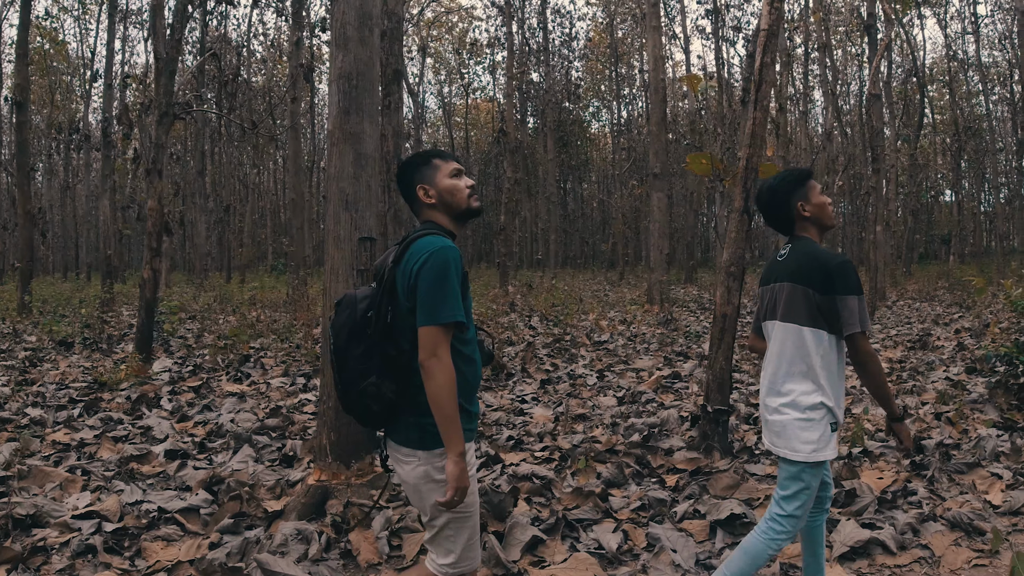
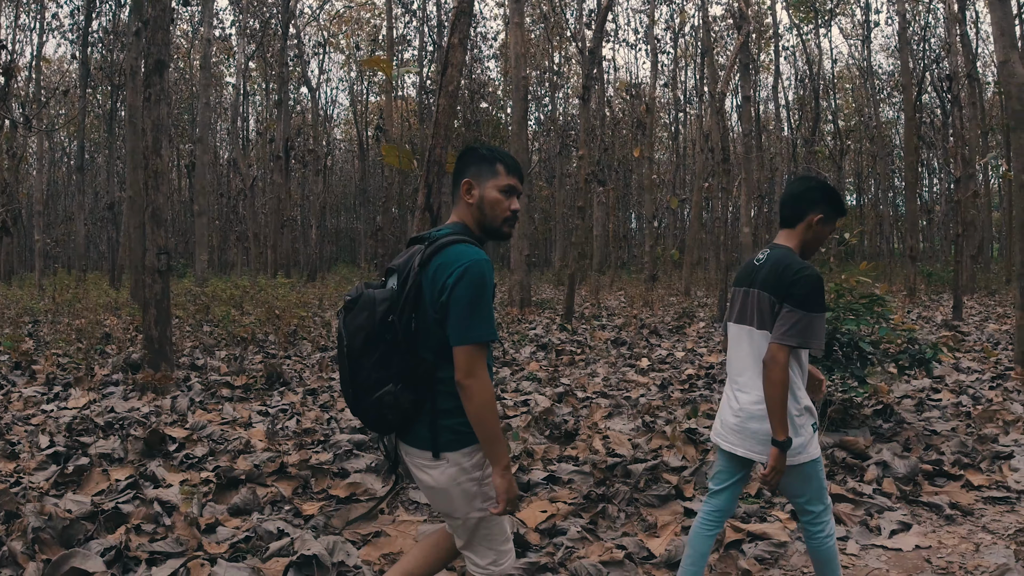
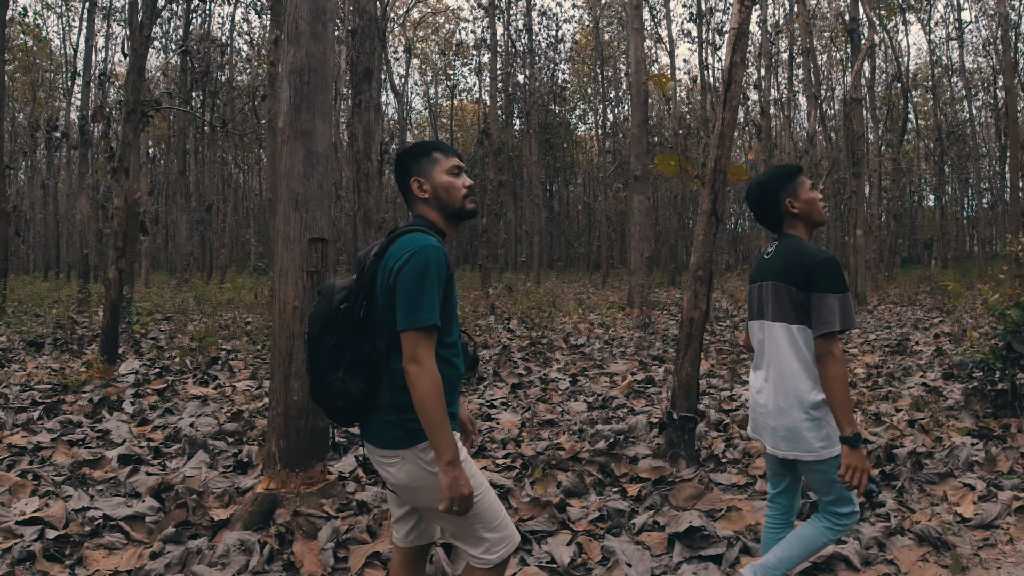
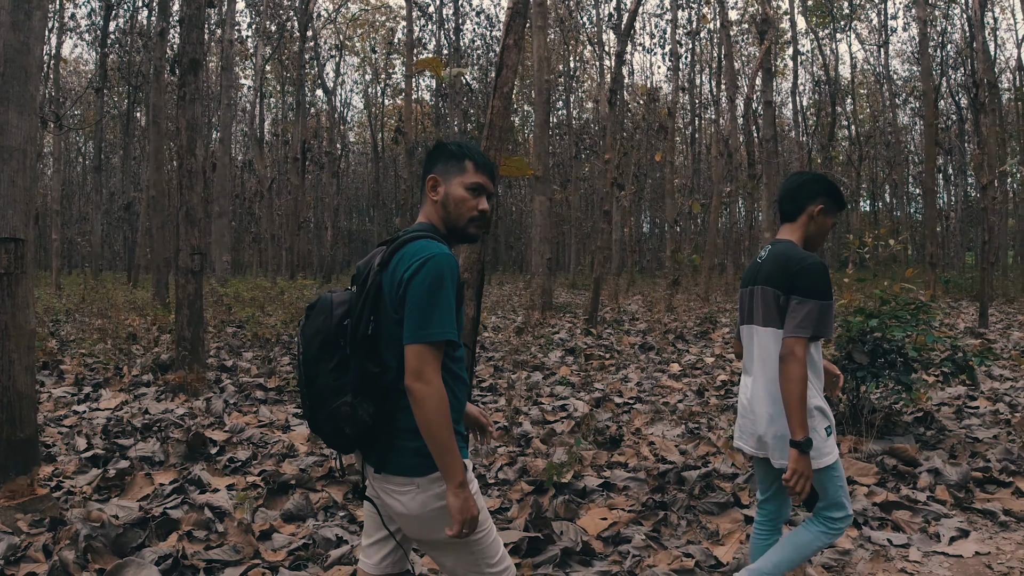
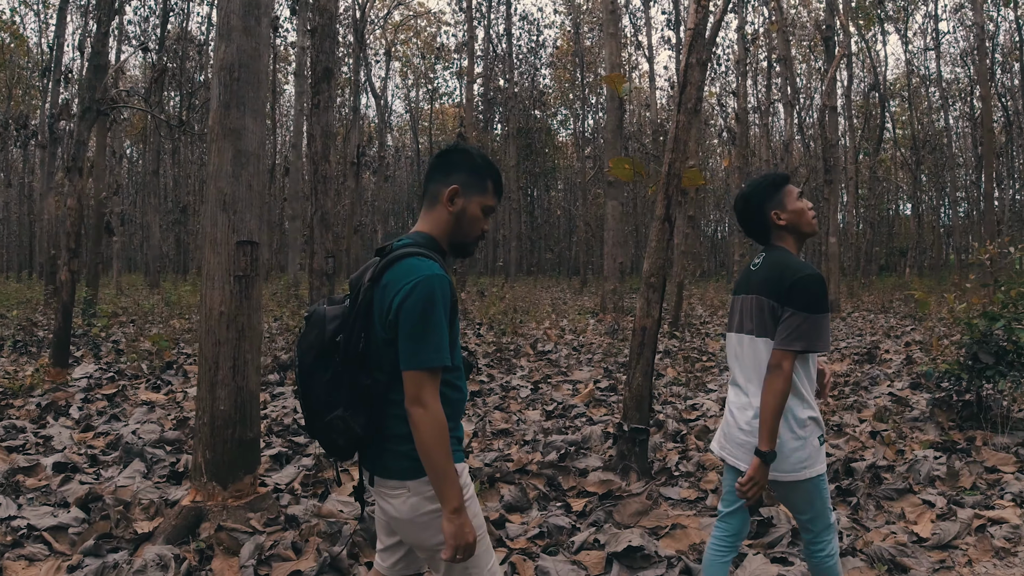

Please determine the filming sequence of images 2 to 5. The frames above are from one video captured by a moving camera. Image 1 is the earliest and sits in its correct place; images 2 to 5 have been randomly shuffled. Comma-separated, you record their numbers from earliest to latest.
3, 5, 4, 2
